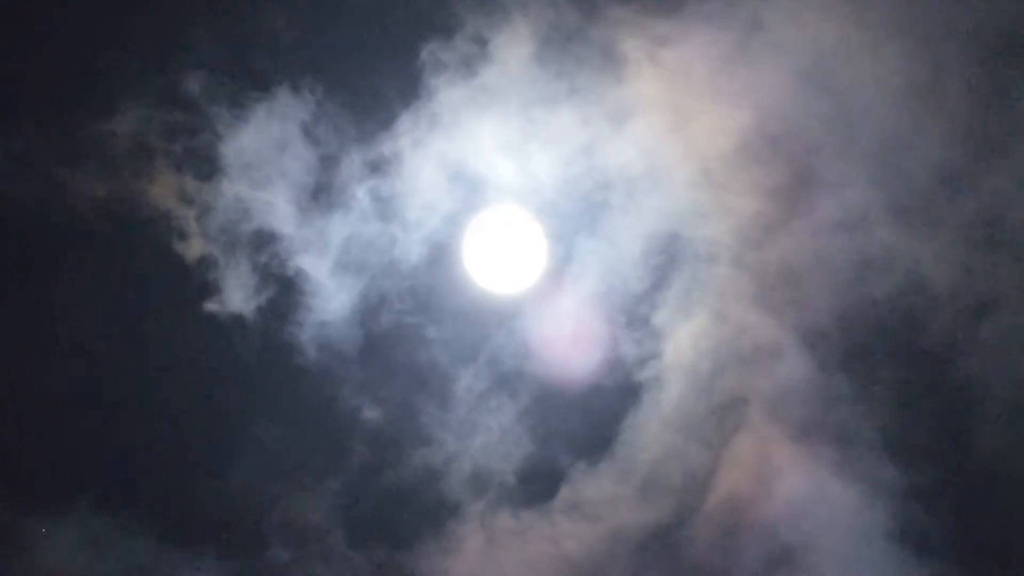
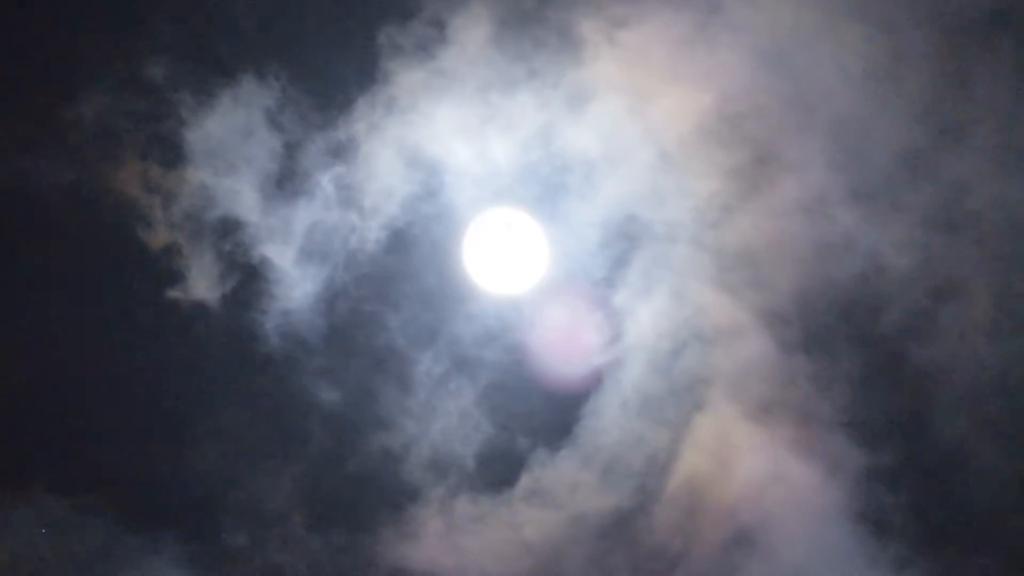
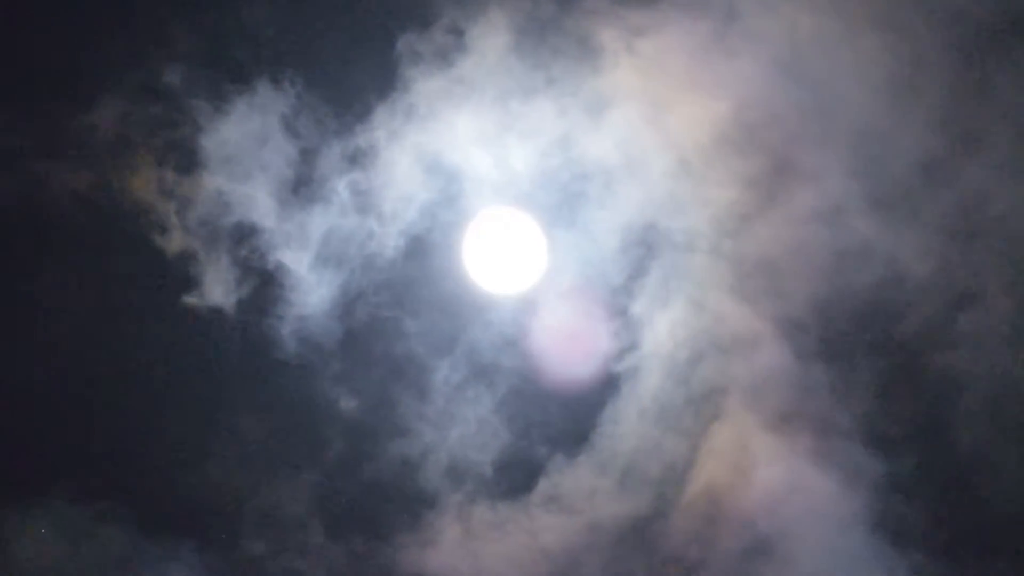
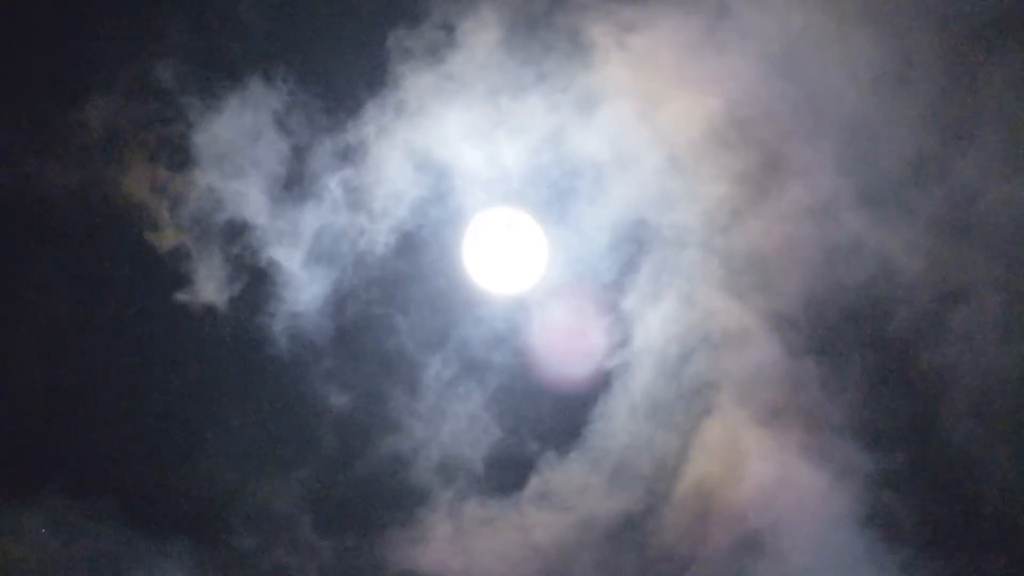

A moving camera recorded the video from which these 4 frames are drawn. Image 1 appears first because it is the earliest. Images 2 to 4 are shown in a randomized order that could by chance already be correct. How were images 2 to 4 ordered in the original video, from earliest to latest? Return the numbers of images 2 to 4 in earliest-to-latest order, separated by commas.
3, 4, 2
